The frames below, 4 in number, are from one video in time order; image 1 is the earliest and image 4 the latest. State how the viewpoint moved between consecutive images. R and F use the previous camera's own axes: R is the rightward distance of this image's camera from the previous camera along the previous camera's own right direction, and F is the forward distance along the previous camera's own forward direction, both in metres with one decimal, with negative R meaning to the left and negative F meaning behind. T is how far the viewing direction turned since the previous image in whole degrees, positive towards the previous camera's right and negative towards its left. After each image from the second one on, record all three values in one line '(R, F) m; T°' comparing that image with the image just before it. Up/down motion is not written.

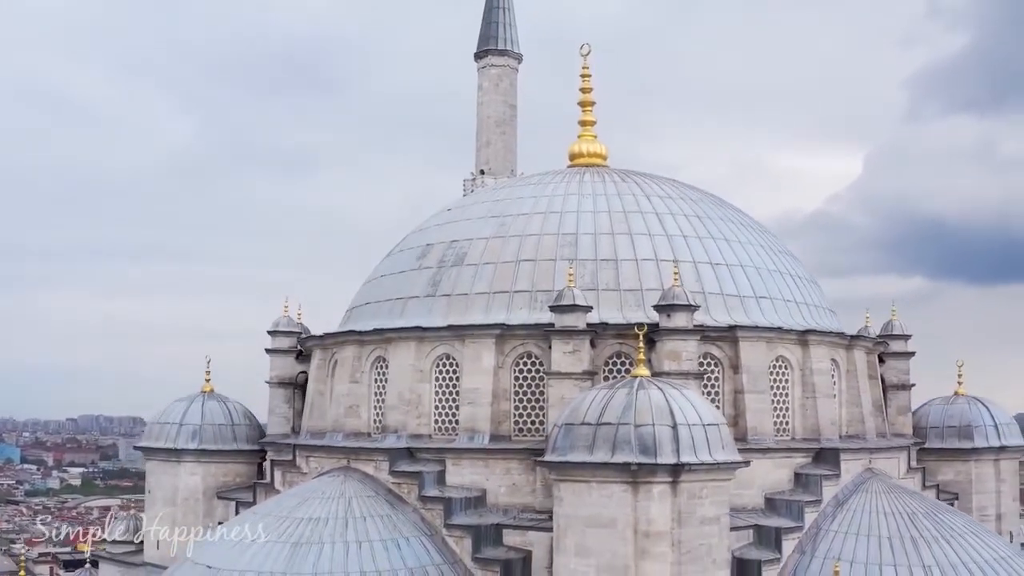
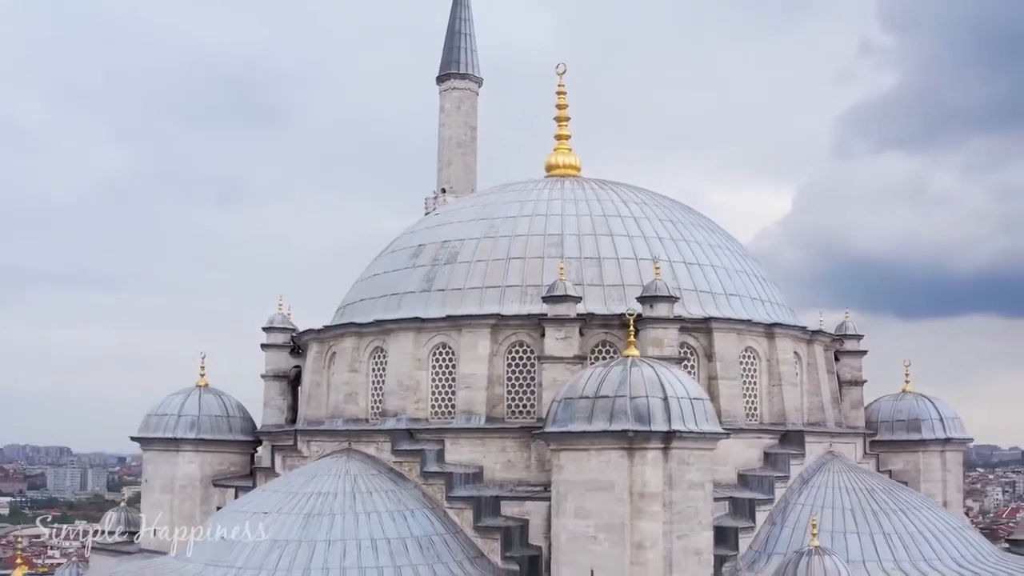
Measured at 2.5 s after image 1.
(-1.0, -1.3) m; +3°
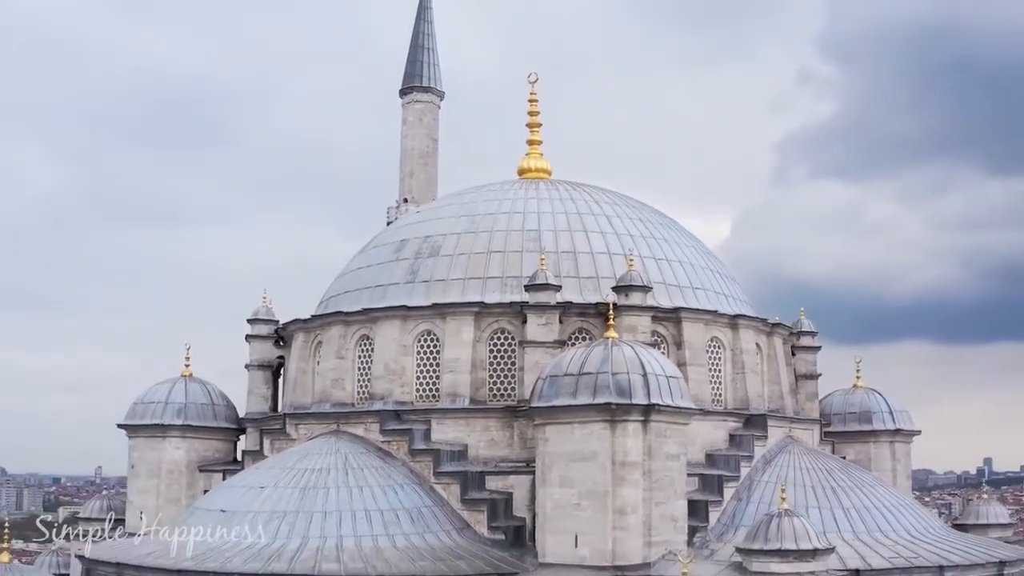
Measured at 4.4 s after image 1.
(-0.7, -1.0) m; +3°
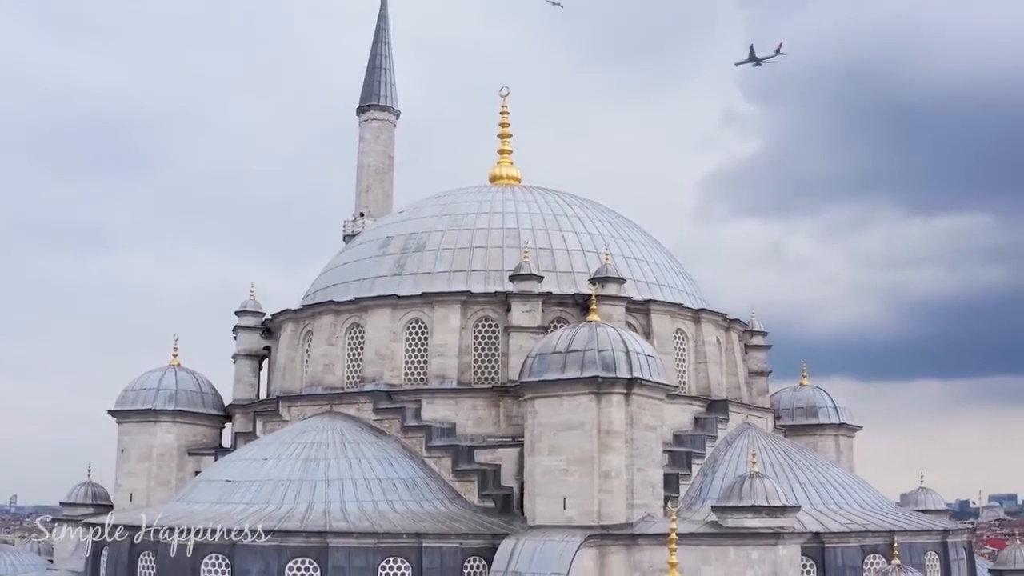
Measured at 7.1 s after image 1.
(-1.1, -1.4) m; +4°
